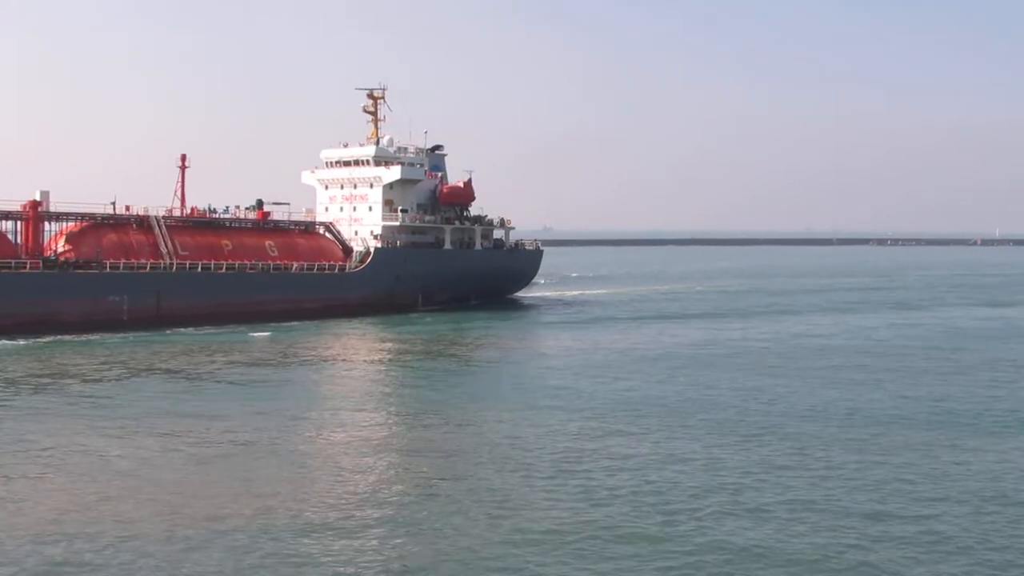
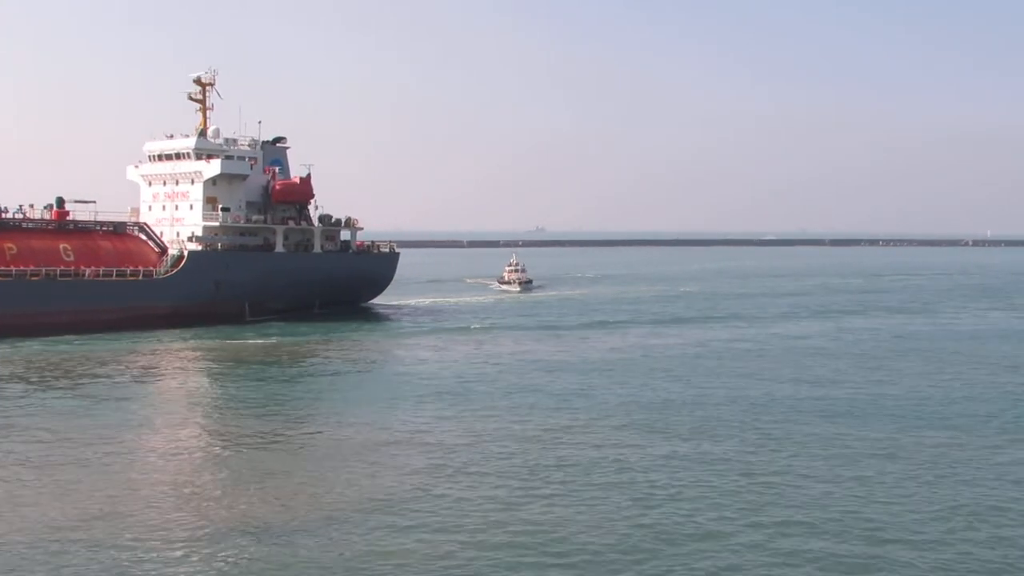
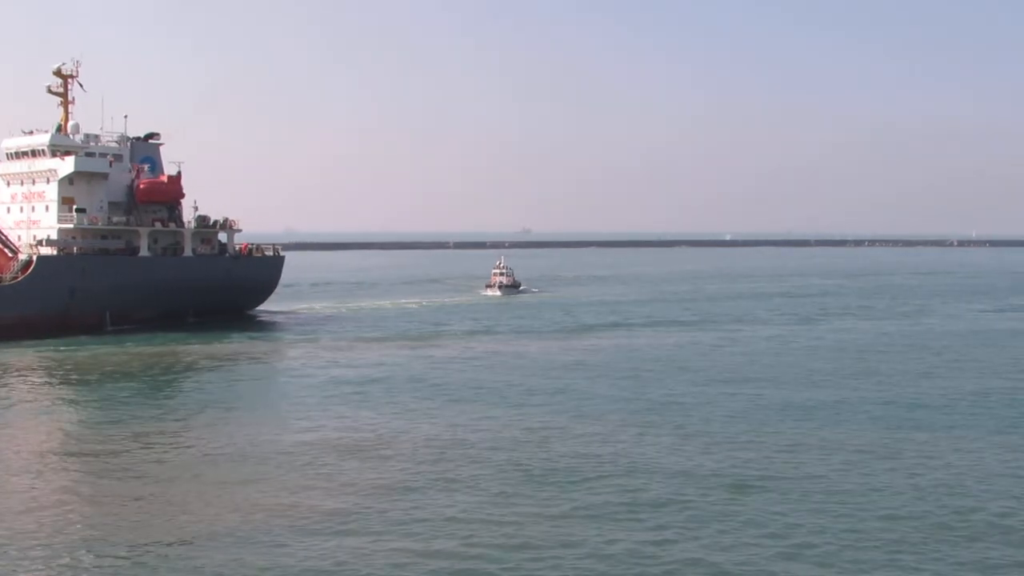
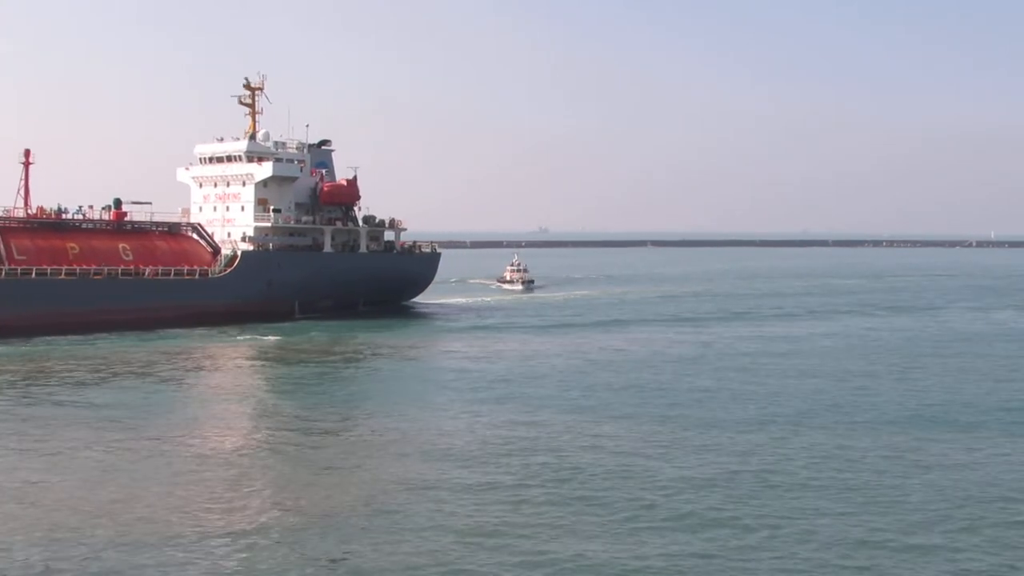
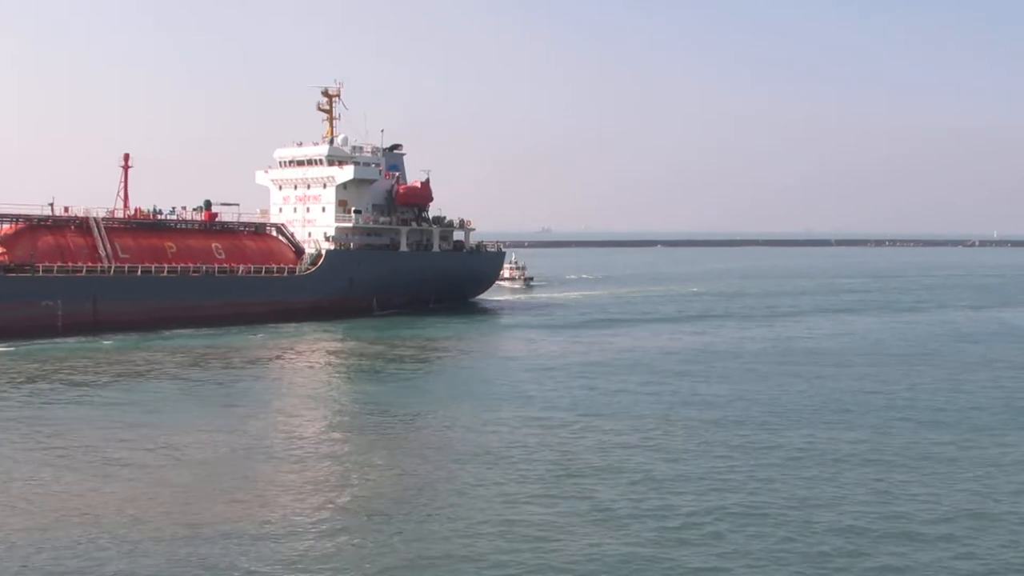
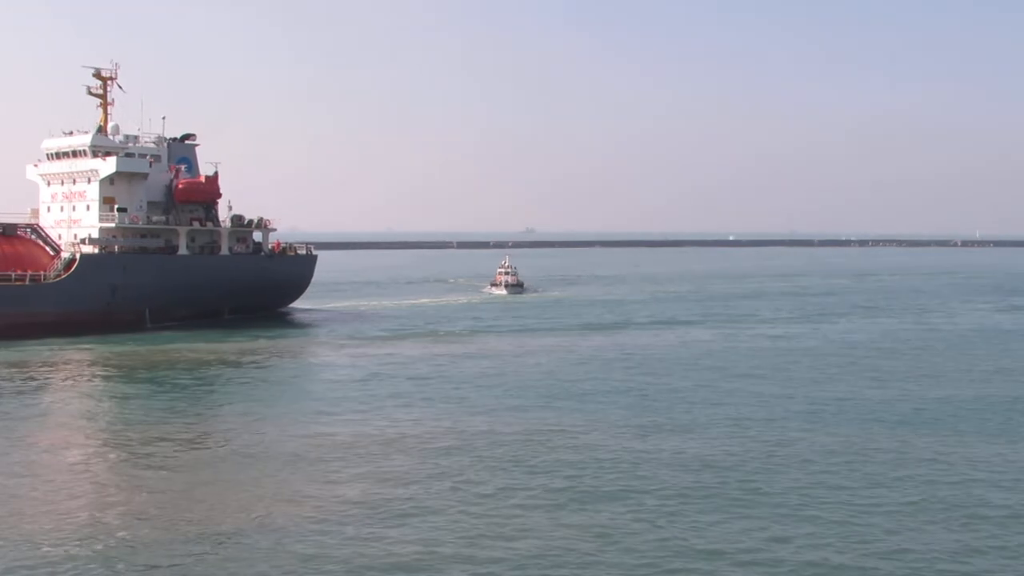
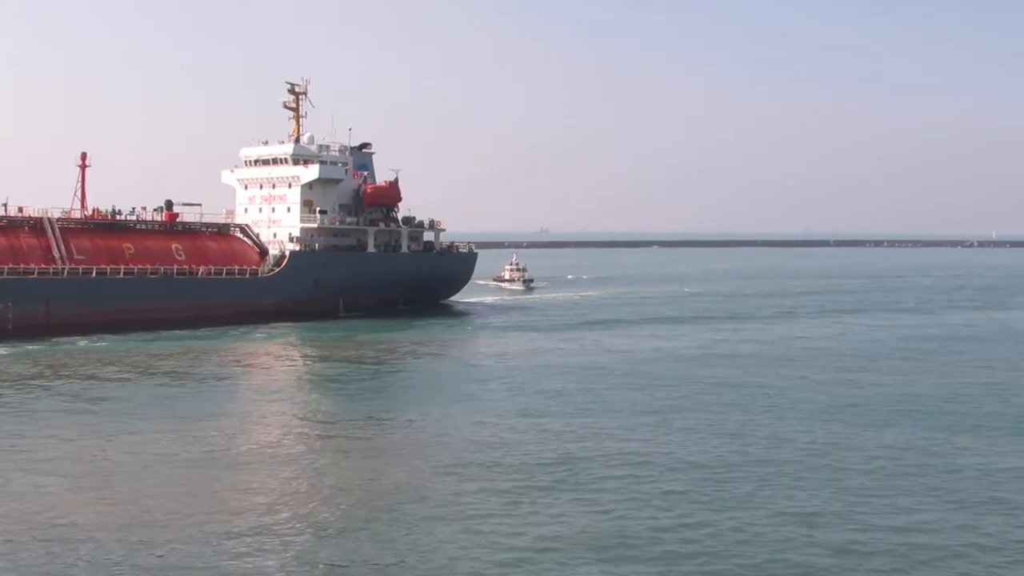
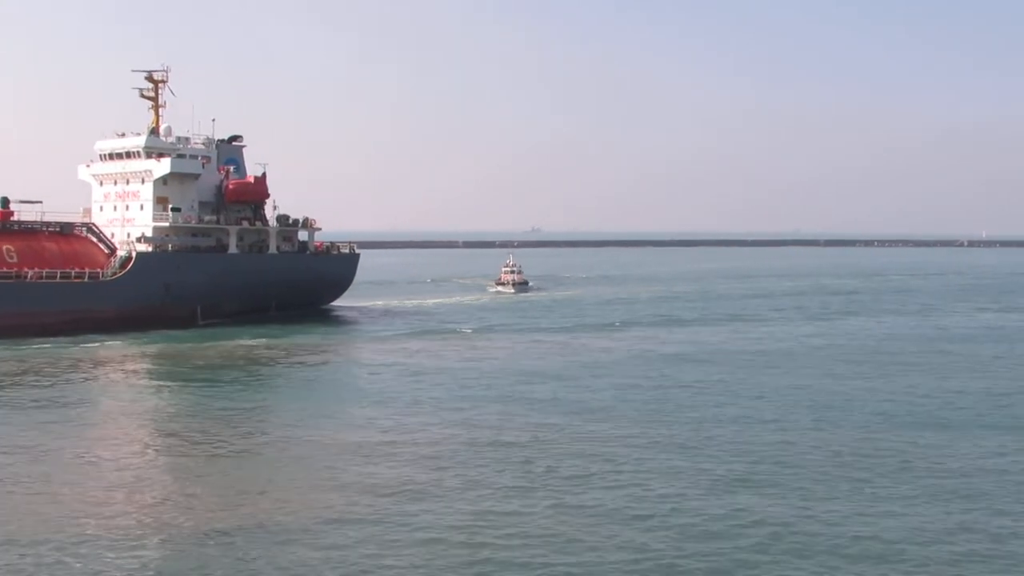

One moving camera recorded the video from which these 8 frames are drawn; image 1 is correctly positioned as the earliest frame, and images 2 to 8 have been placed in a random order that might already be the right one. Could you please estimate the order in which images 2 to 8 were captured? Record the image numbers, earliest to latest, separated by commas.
5, 7, 4, 2, 8, 6, 3
